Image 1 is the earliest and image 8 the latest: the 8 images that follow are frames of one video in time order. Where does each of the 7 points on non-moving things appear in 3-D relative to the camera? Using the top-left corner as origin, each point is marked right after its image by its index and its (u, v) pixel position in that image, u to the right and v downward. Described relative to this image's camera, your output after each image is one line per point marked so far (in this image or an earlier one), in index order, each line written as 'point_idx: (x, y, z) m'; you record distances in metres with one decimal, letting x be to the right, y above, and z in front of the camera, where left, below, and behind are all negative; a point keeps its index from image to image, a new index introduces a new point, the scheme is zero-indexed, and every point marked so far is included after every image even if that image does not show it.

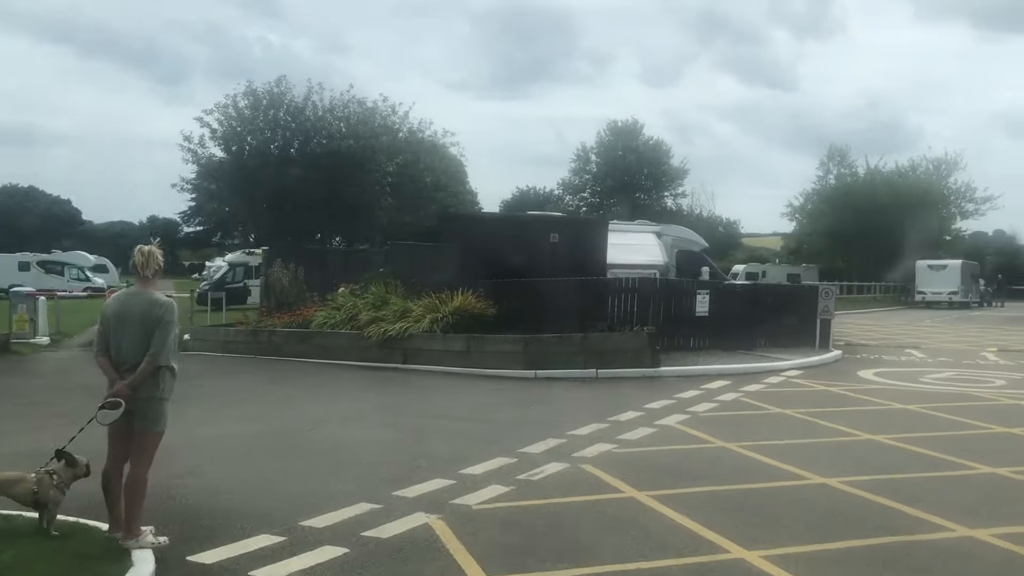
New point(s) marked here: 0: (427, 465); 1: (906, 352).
0: (-0.7, -1.4, +7.4) m
1: (+7.3, -1.2, +17.1) m
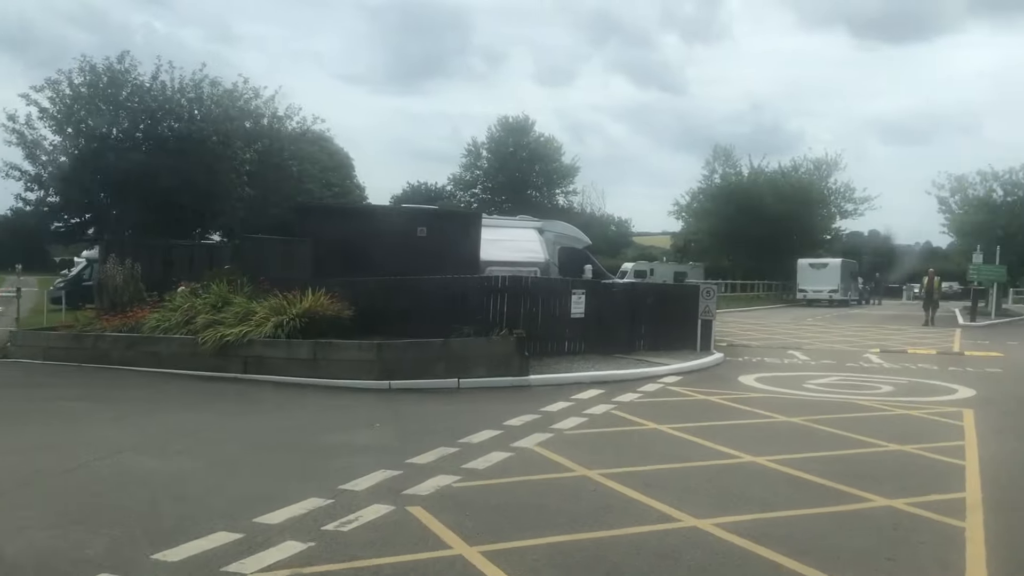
0: (-1.9, -1.4, +5.9) m
1: (+5.0, -1.2, +16.5) m
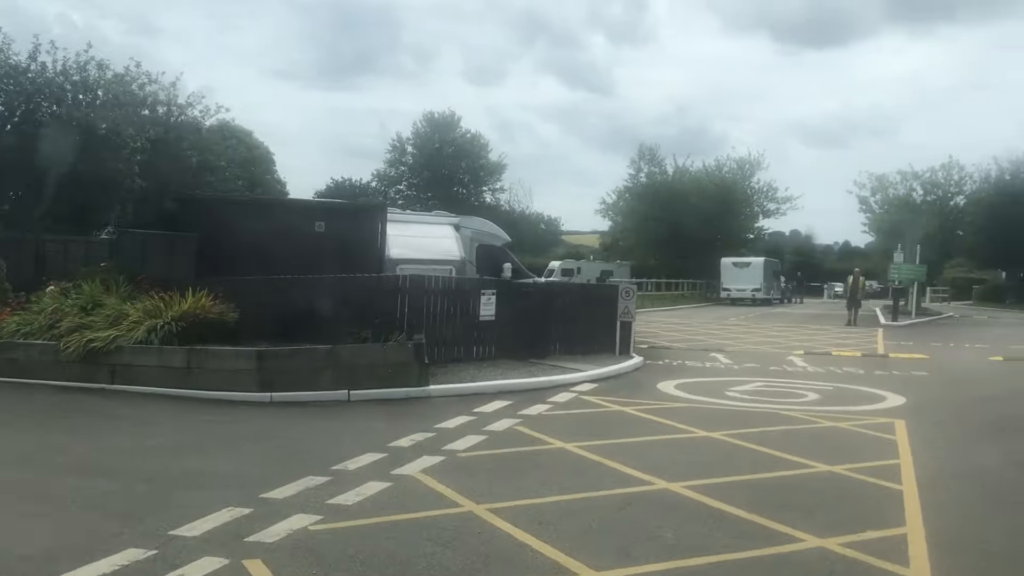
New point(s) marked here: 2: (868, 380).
0: (-2.6, -1.4, +4.7) m
1: (+3.4, -1.2, +15.8) m
2: (+4.9, -1.3, +12.8) m
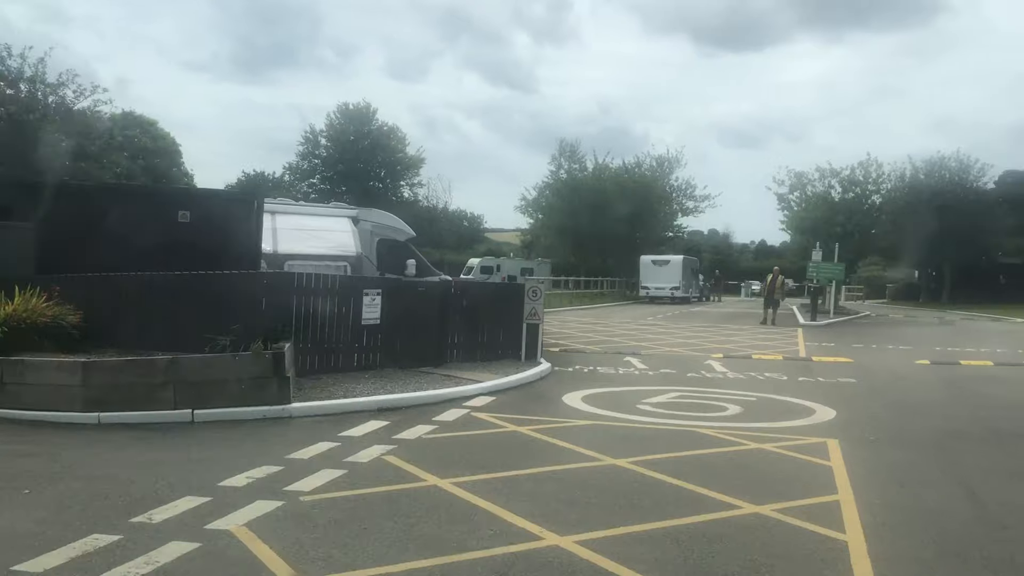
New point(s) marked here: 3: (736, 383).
0: (-3.3, -1.4, +3.1) m
1: (+1.8, -1.1, +14.6) m
2: (+3.5, -1.3, +11.7) m
3: (+2.9, -1.2, +12.0) m
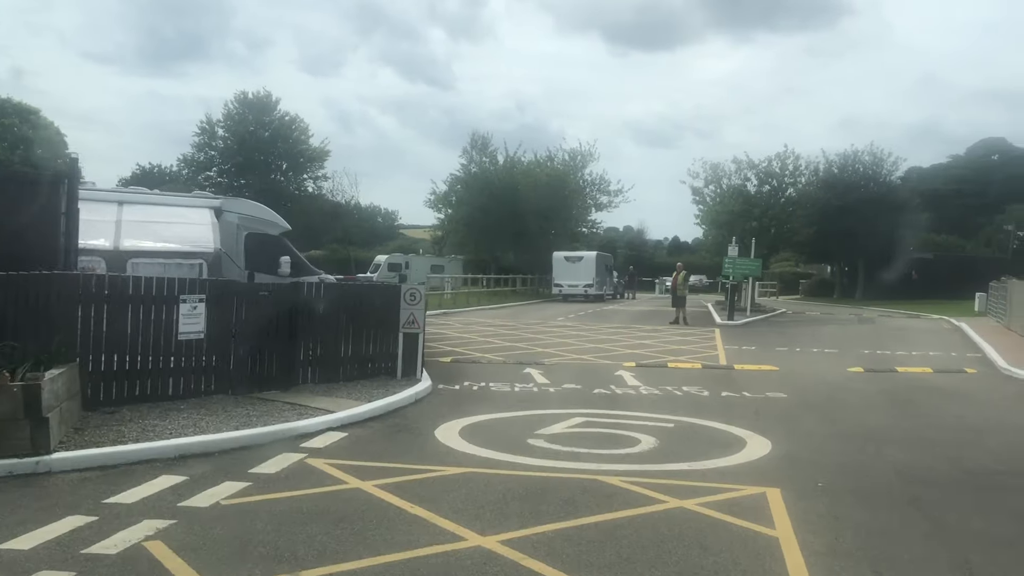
0: (-3.9, -1.5, +0.7) m
1: (+0.2, -1.2, +12.6) m
2: (+2.2, -1.3, +9.9) m
3: (+1.5, -1.2, +10.2) m
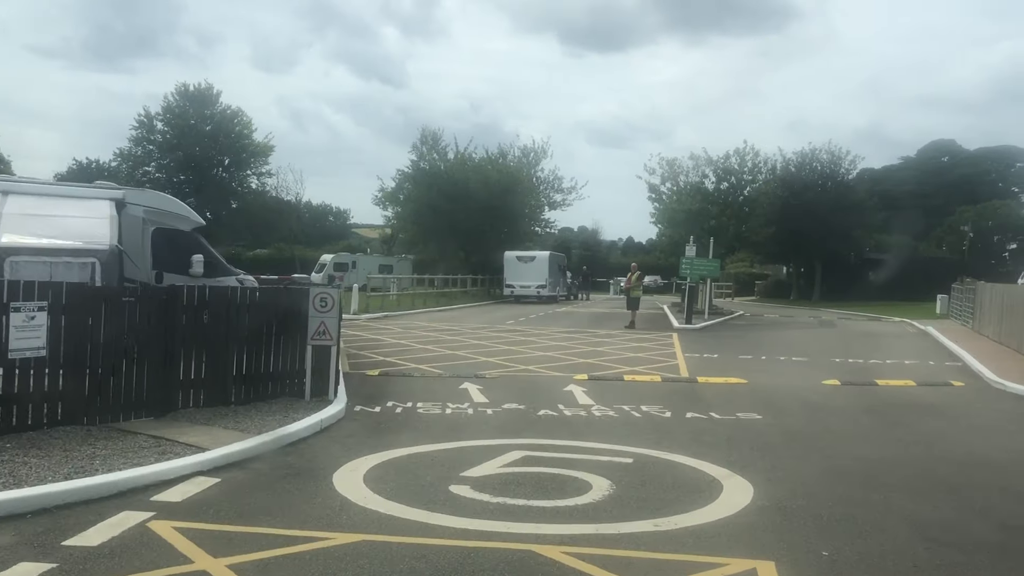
0: (-4.0, -1.6, -1.1) m
1: (-0.6, -1.2, +11.0) m
2: (+1.5, -1.3, +8.4) m
3: (+0.8, -1.3, +8.7) m
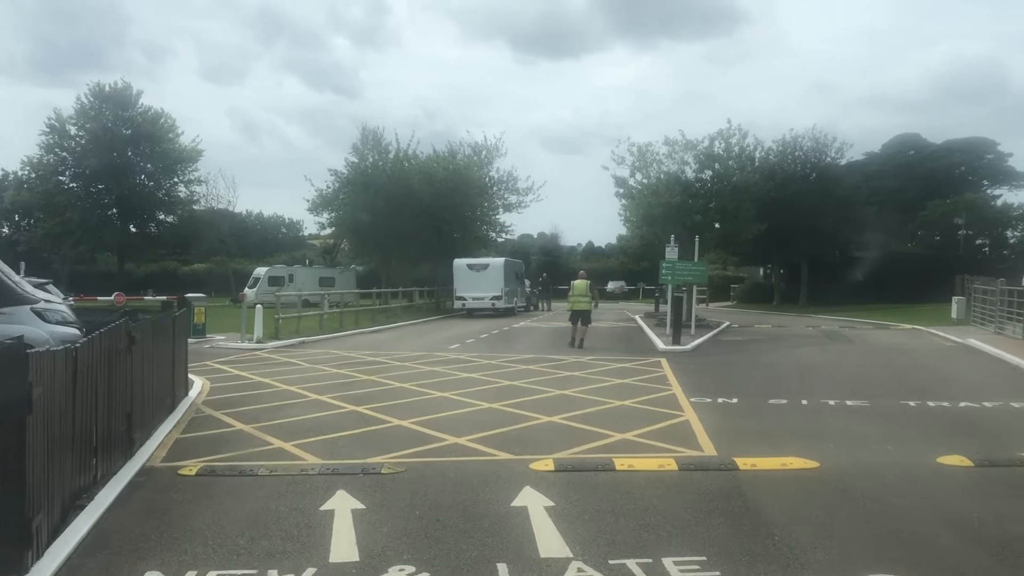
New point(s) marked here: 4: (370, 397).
0: (-4.1, -1.8, -6.1) m
1: (-1.2, -1.4, +6.1) m
2: (+1.0, -1.5, +3.6) m
3: (+0.3, -1.5, +3.8) m
4: (-1.8, -1.4, +11.7) m
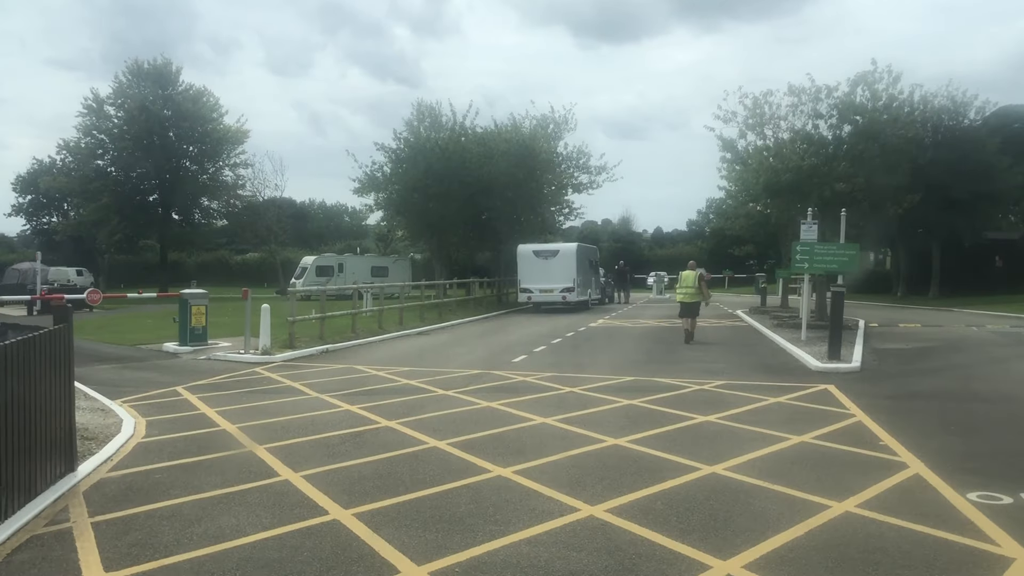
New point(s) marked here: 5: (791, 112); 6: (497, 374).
0: (-4.5, -2.0, -10.8) m
1: (-0.8, -1.5, +1.2) m
2: (+1.3, -1.6, -1.5) m
3: (+0.6, -1.6, -1.2) m
4: (-0.9, -1.4, +6.9) m
5: (+5.9, +3.7, +19.4) m
6: (-0.2, -1.2, +12.9) m
